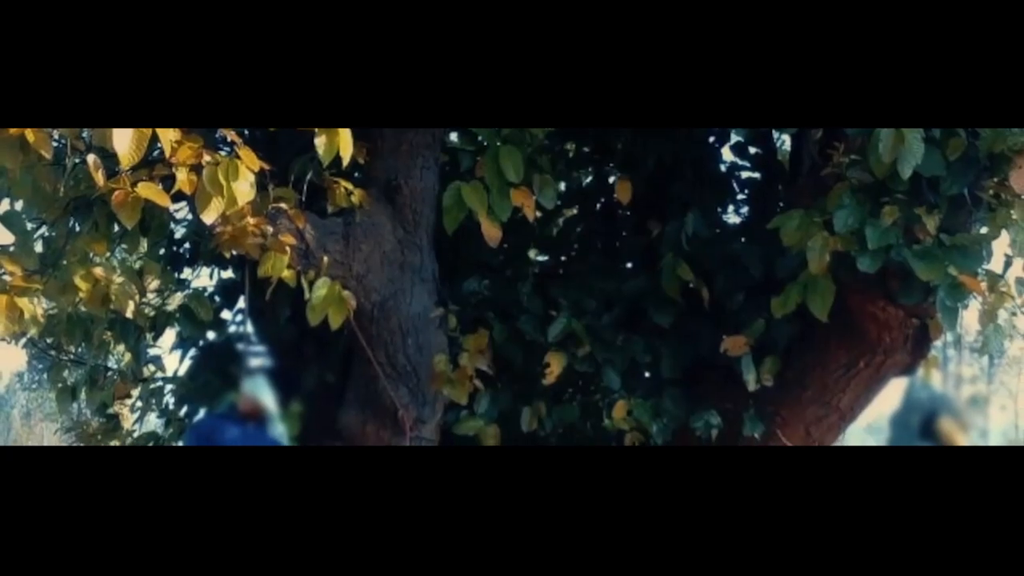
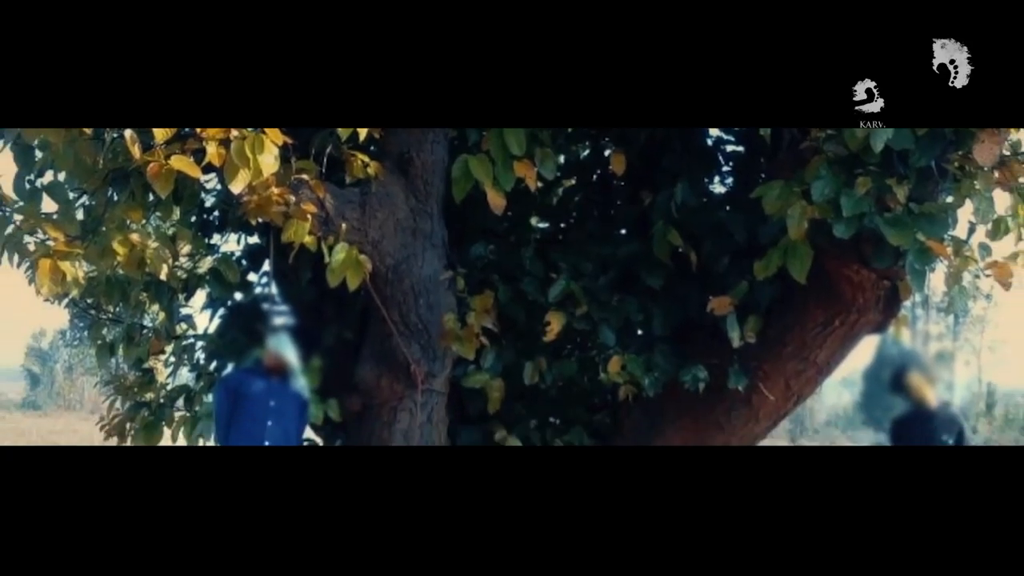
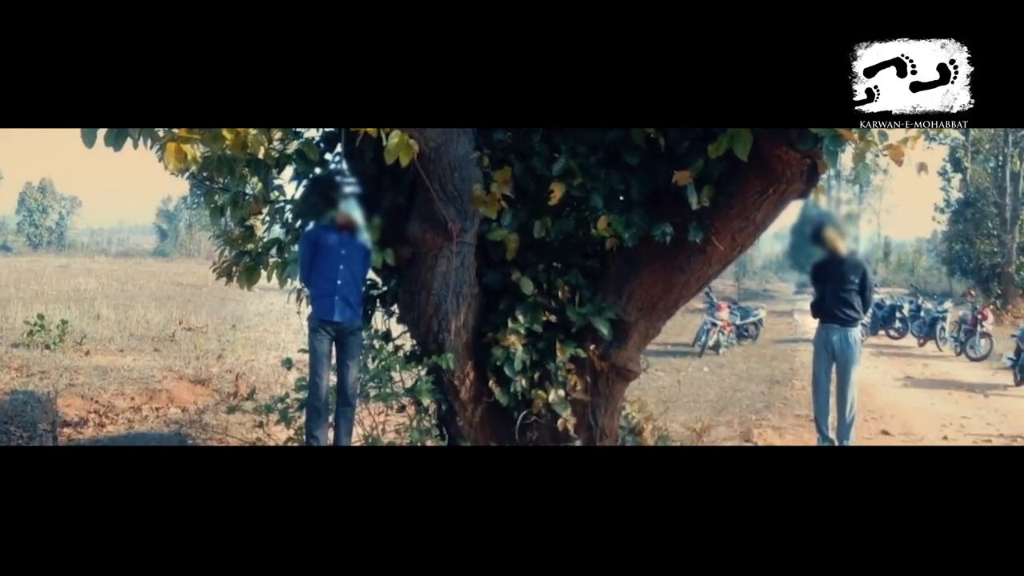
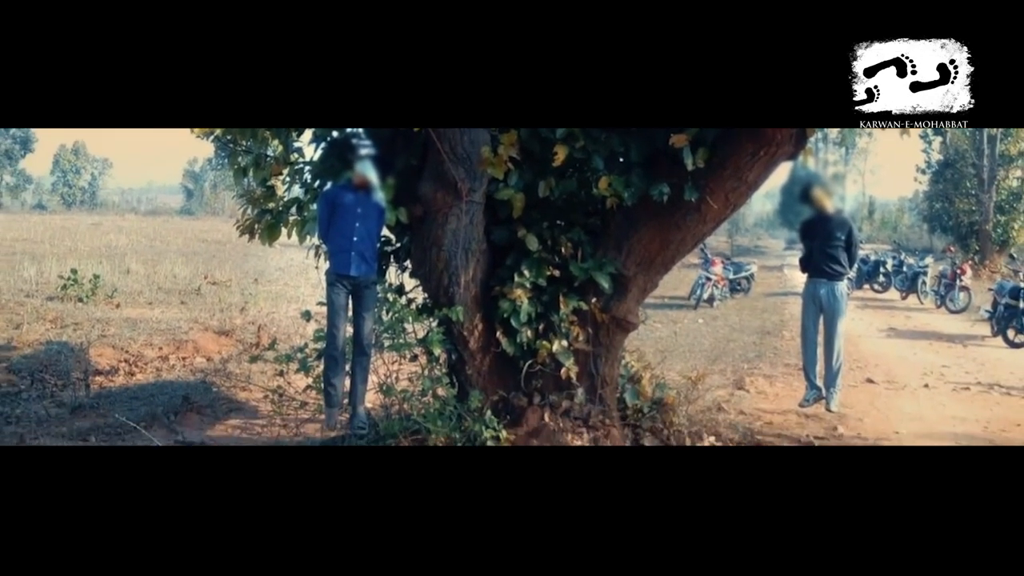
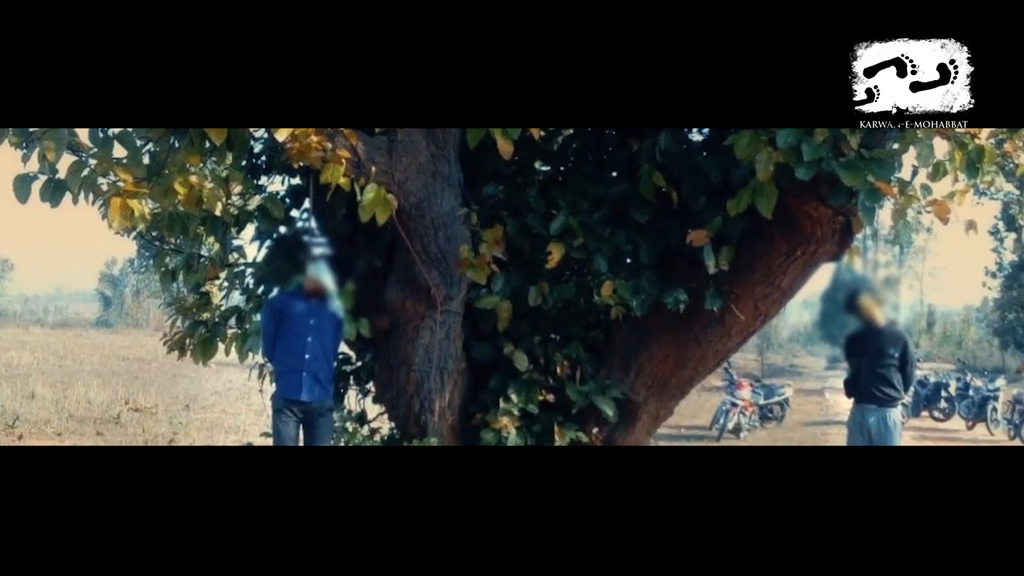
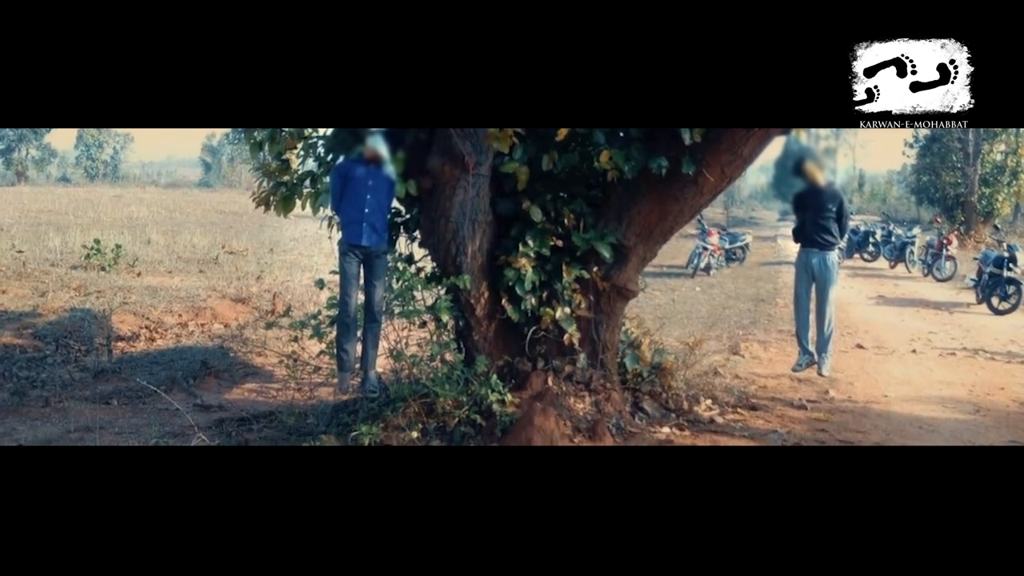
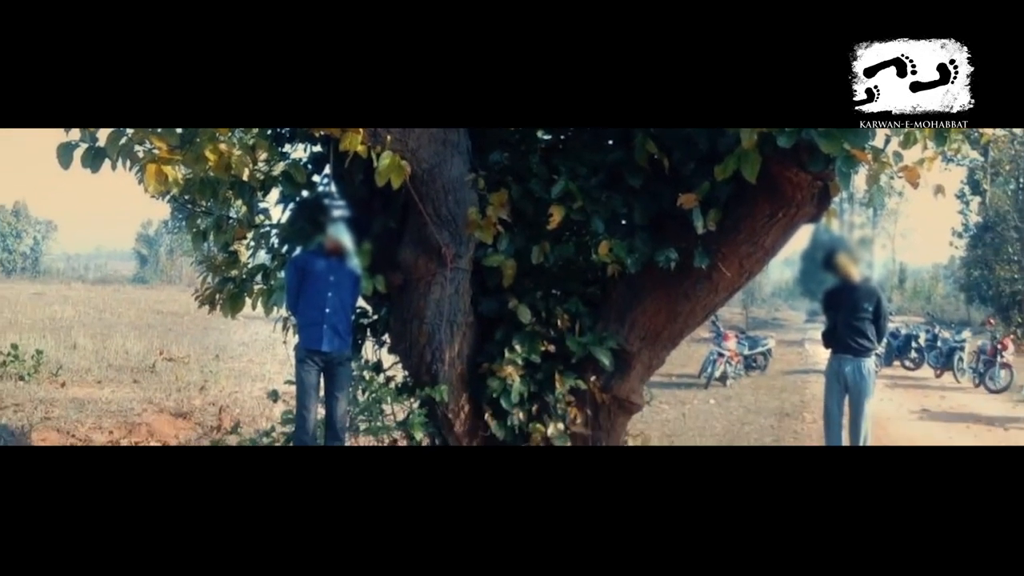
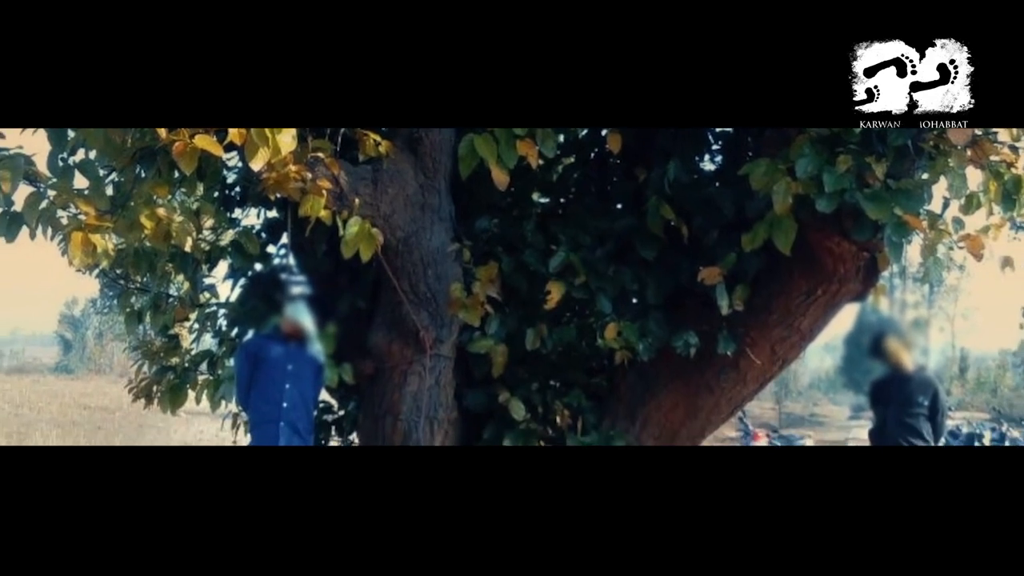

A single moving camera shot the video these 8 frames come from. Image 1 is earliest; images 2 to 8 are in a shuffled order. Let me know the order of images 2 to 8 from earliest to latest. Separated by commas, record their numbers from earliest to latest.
2, 8, 5, 7, 3, 4, 6
